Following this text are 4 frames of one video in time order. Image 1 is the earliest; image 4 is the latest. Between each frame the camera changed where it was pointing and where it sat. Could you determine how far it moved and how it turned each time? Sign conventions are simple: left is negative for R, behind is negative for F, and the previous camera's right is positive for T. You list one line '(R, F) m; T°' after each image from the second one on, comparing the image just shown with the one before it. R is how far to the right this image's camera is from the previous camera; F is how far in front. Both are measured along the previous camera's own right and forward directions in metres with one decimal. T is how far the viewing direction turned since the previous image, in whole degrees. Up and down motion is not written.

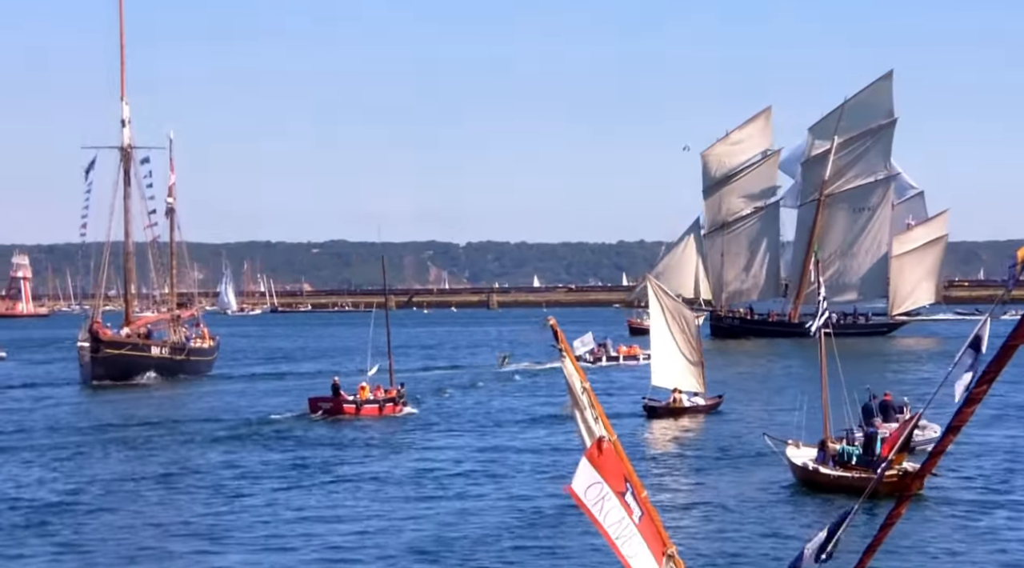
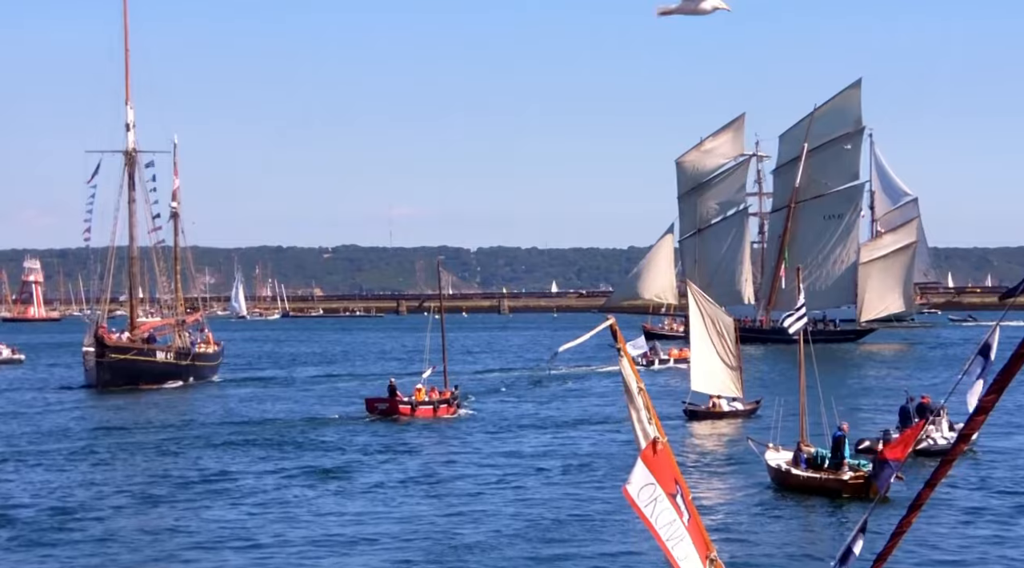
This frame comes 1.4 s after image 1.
(-0.1, +2.6) m; 0°
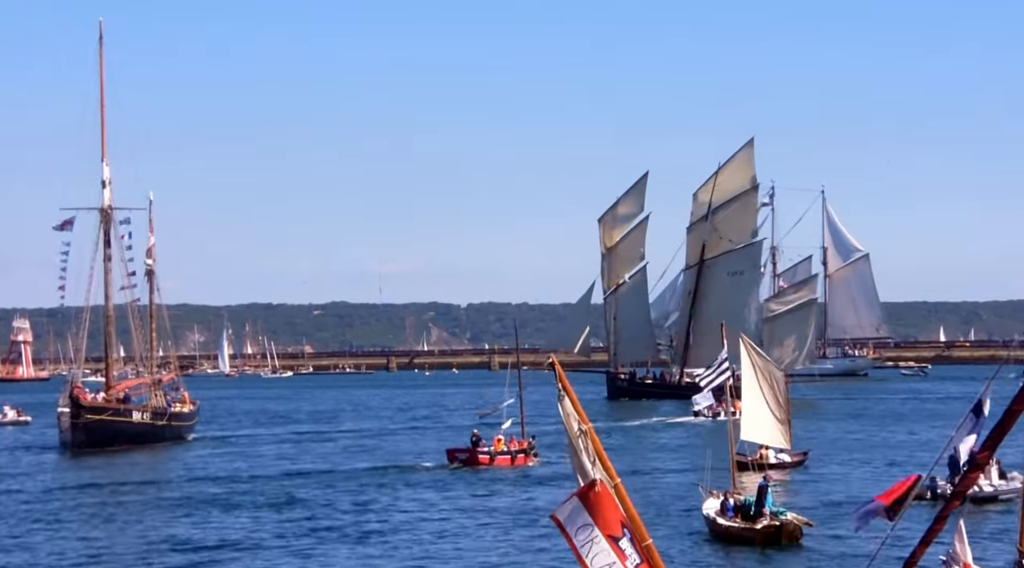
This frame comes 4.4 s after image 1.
(+0.7, +1.0) m; 0°
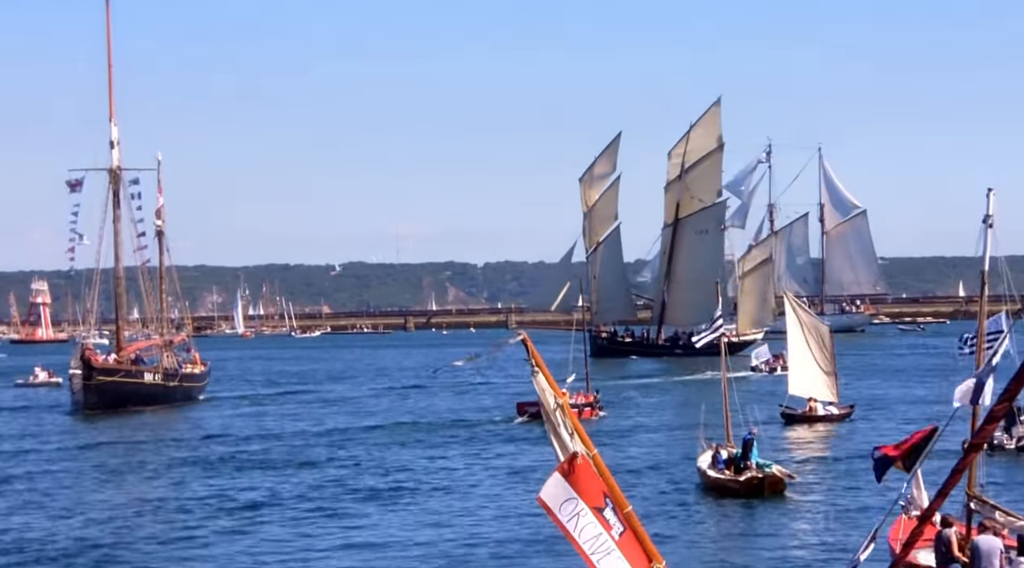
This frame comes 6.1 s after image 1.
(+0.5, +0.3) m; 0°
